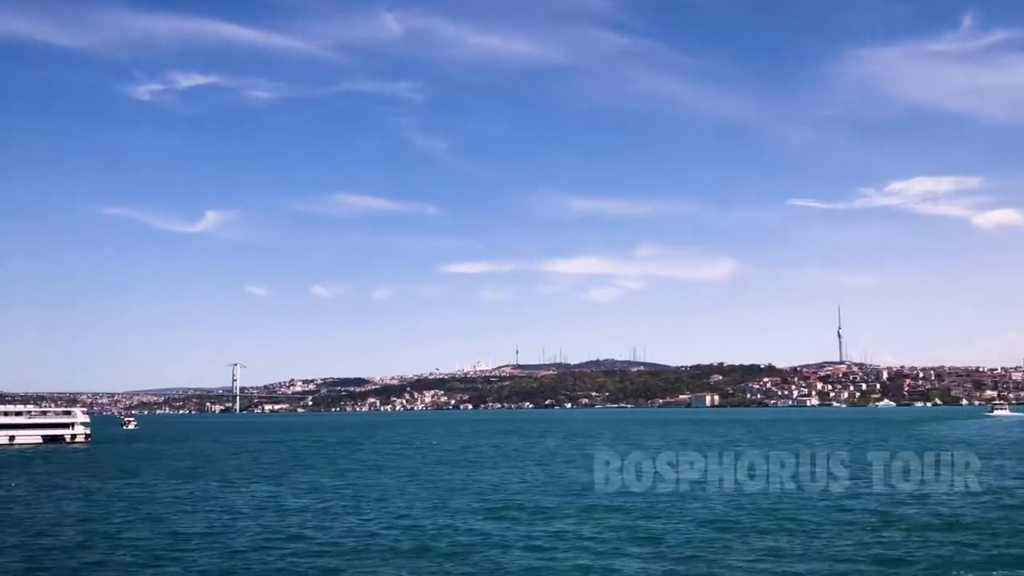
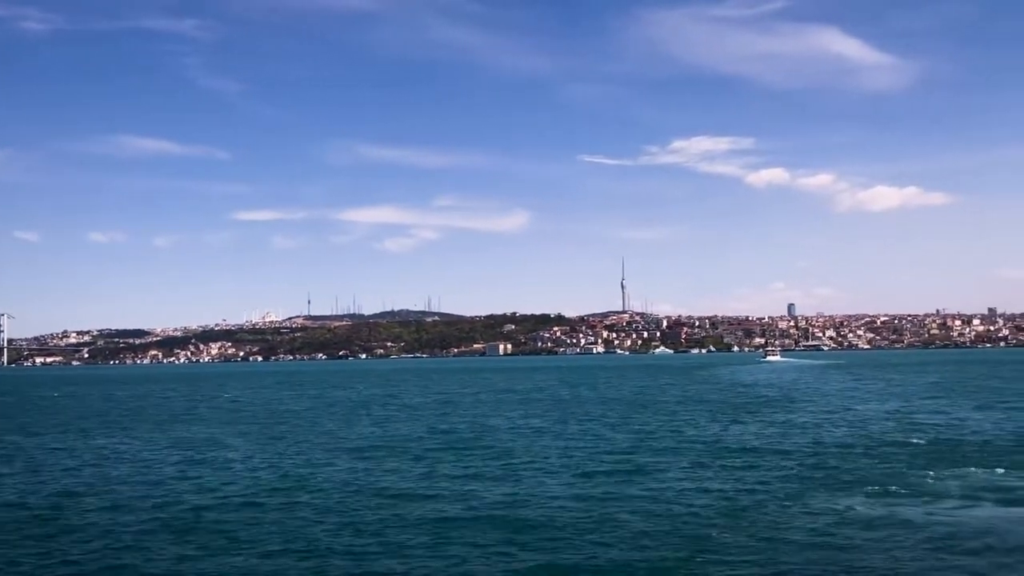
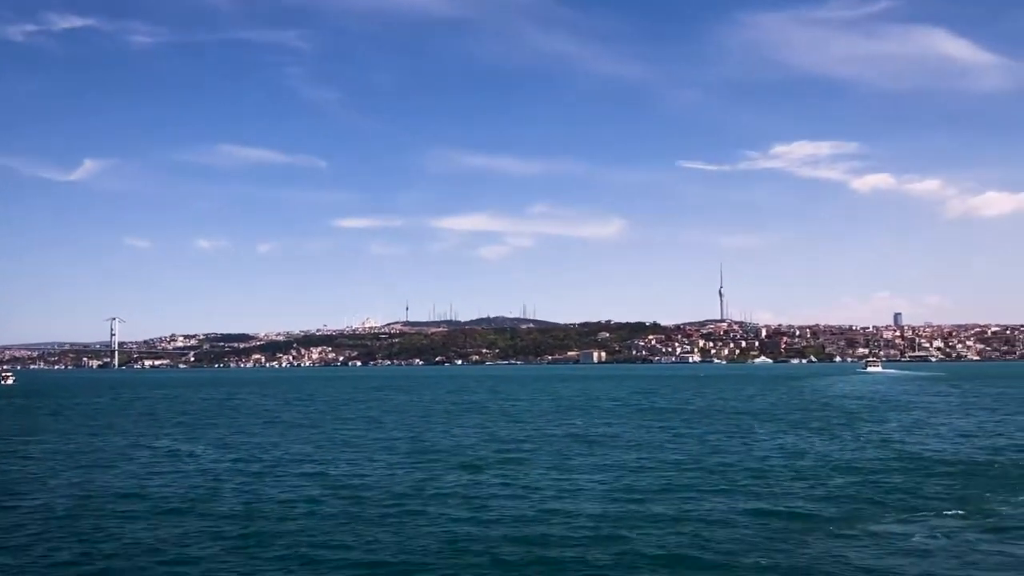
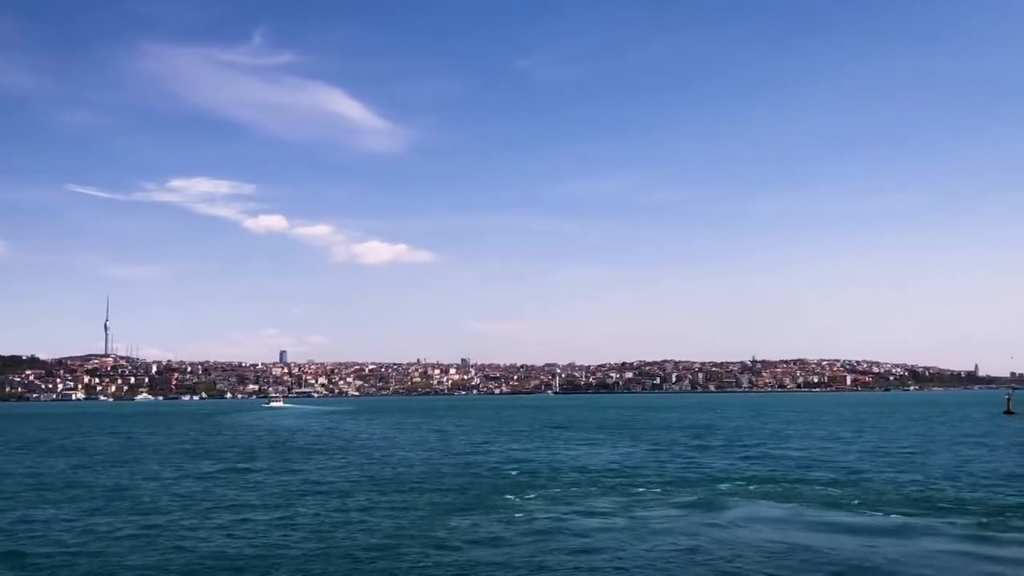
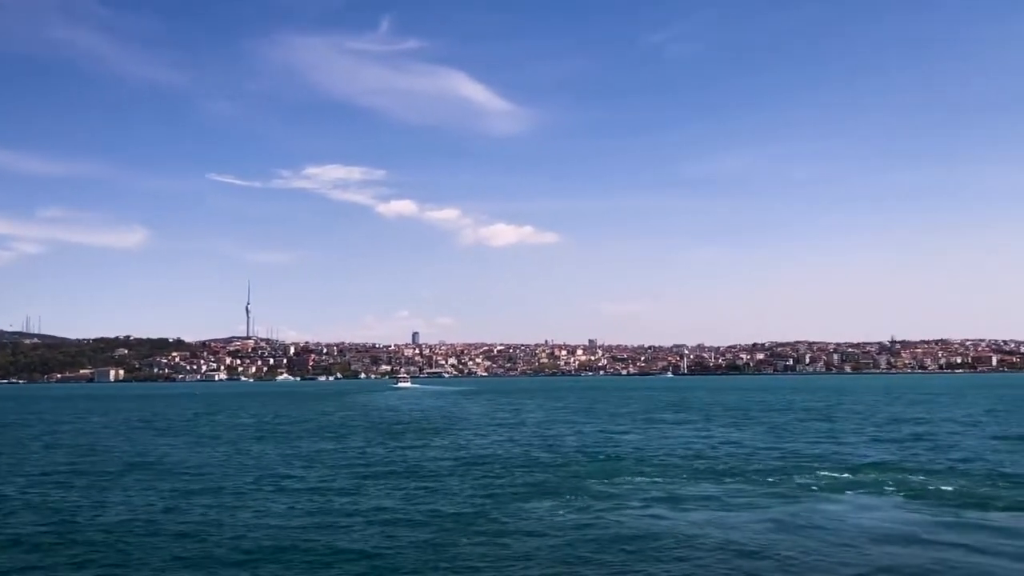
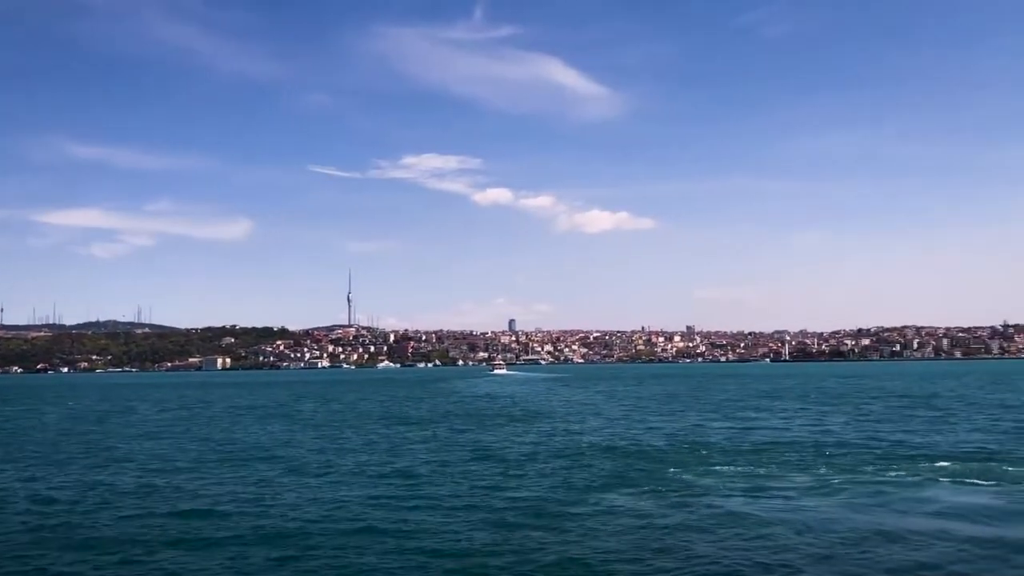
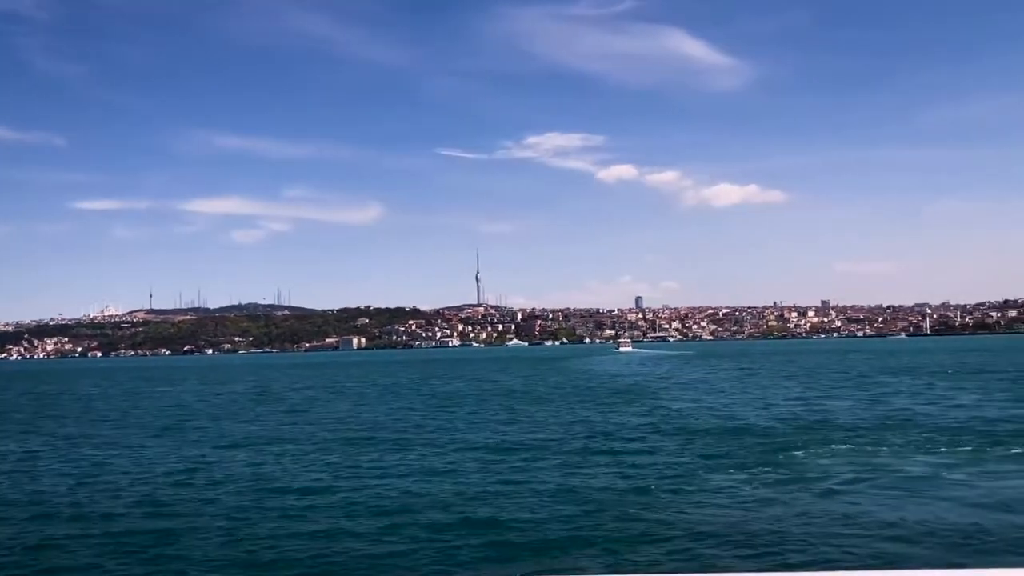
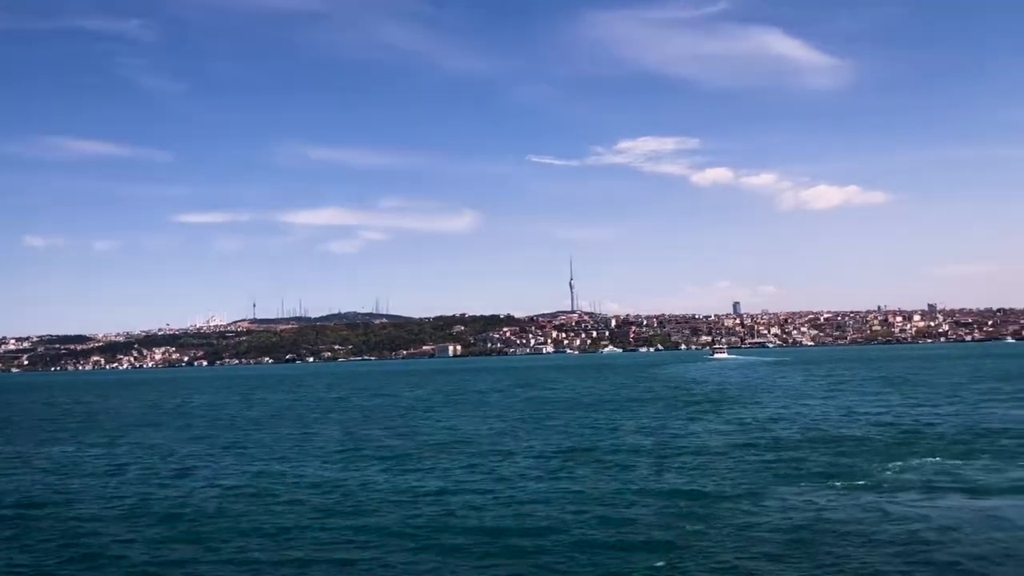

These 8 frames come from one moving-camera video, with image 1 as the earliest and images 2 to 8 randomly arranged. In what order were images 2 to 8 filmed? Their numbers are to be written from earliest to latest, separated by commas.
3, 2, 8, 7, 6, 5, 4
